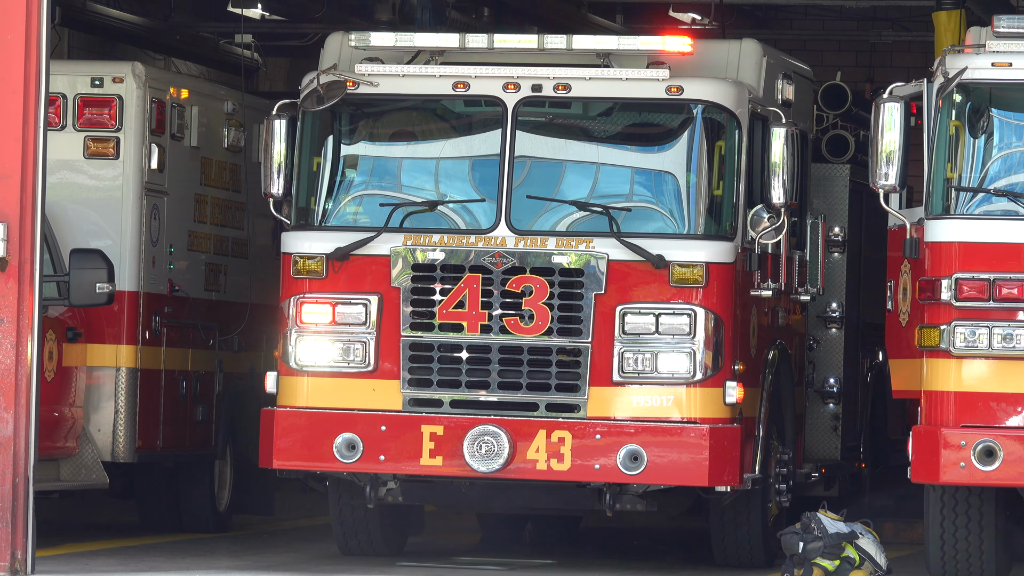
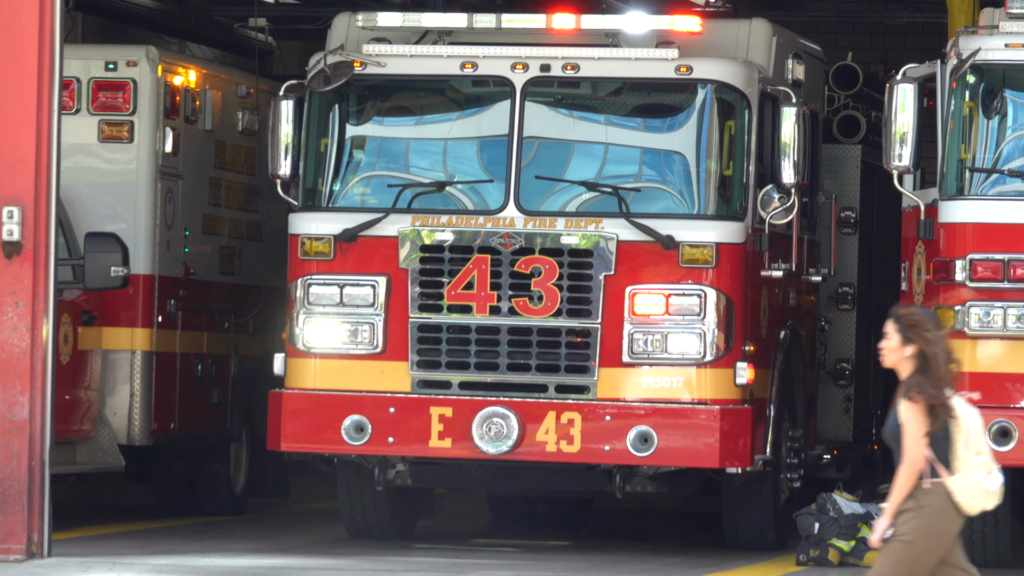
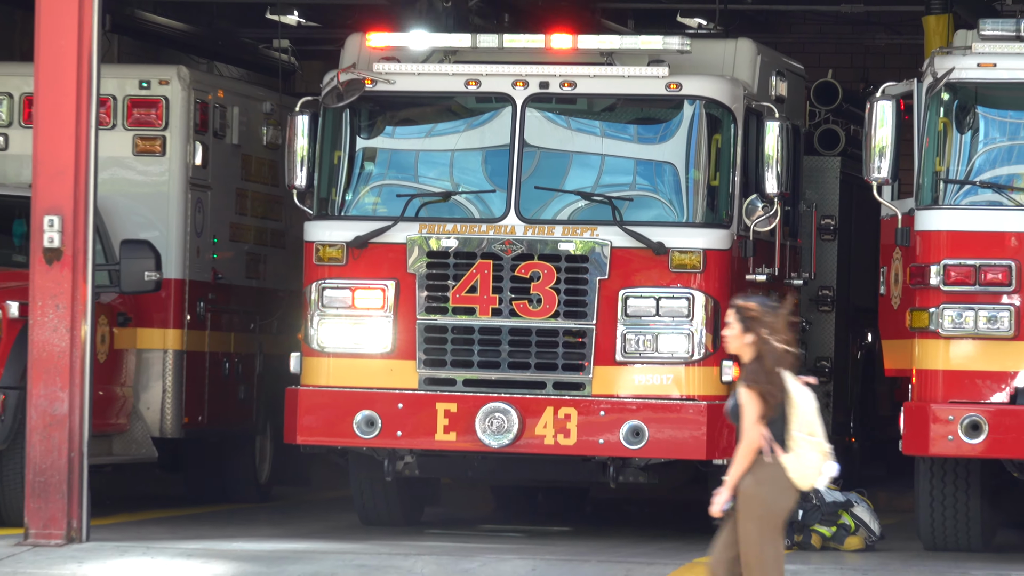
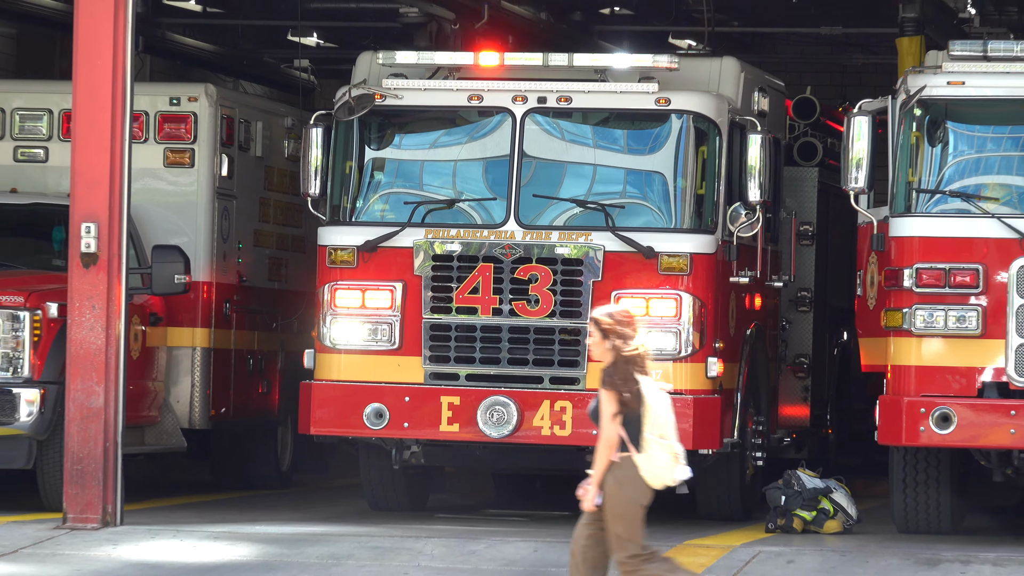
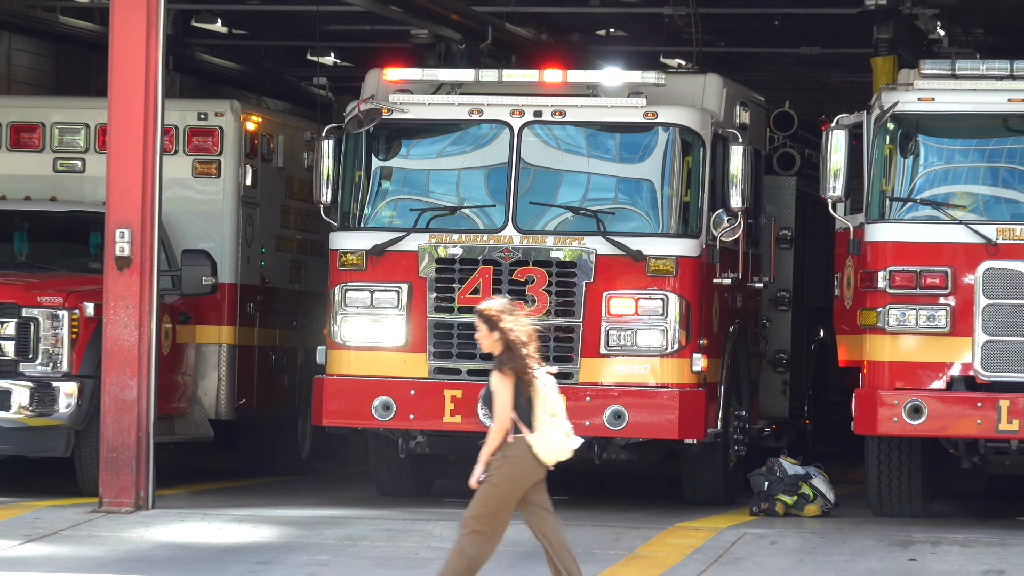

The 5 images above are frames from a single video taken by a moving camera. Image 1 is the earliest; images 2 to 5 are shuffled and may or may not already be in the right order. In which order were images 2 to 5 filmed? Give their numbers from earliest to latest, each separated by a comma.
2, 3, 4, 5
